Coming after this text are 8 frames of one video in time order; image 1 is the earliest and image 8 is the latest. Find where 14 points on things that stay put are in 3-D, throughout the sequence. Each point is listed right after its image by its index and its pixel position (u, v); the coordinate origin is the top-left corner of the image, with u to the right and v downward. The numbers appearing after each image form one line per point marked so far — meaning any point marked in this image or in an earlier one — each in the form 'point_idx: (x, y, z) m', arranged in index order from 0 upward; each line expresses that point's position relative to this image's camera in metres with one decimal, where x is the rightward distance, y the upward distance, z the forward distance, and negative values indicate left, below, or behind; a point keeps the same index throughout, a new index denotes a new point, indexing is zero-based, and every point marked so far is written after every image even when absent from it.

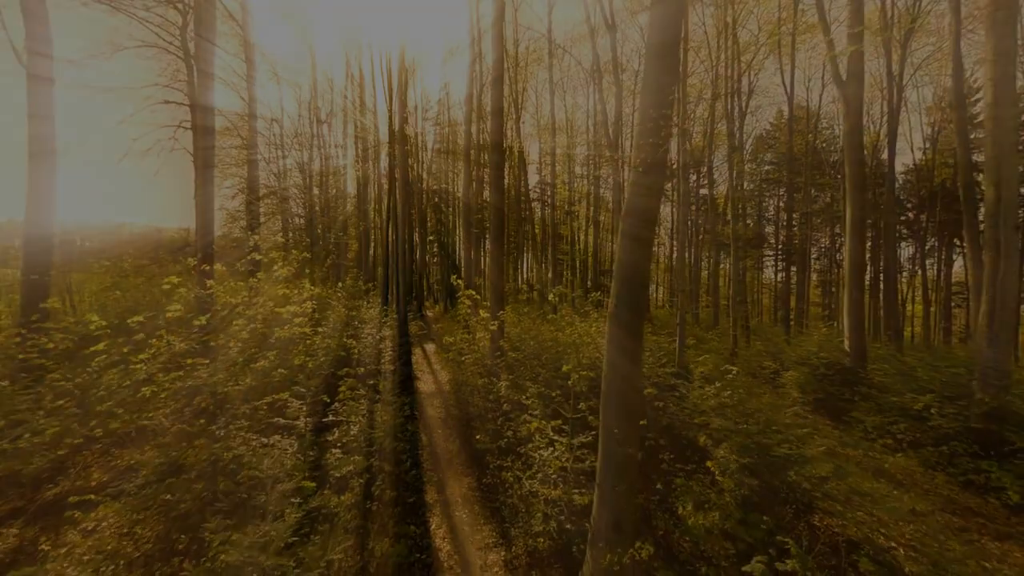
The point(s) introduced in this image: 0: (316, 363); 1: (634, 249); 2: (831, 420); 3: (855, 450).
0: (-3.0, -1.1, +6.8) m
1: (+1.1, +0.3, +3.9) m
2: (+6.1, -2.5, +8.6) m
3: (+5.4, -2.5, +7.0) m
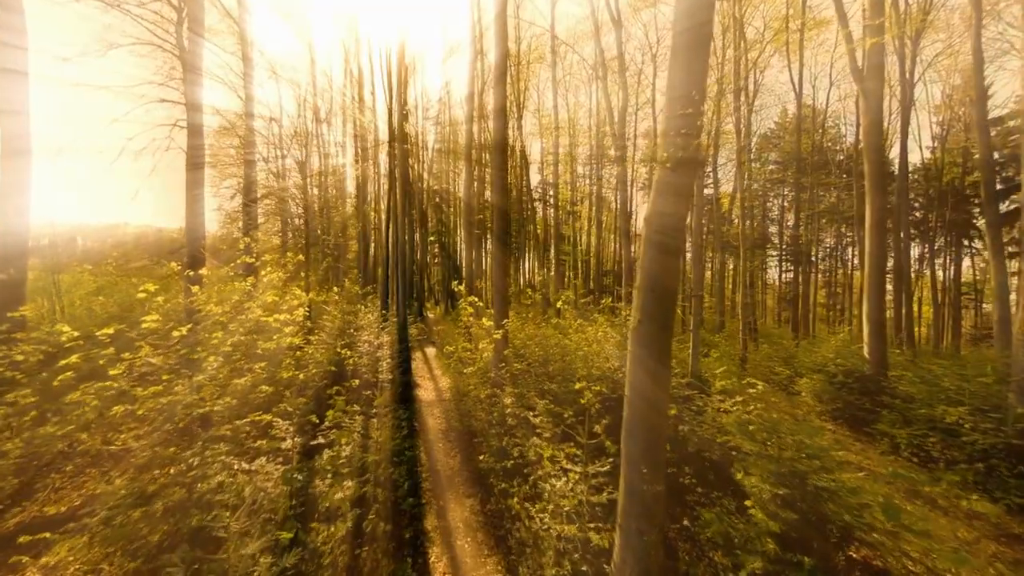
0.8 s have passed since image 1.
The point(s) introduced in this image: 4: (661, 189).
0: (-2.9, -1.2, +6.4) m
1: (+1.1, +0.2, +3.4) m
2: (+6.2, -2.6, +8.2) m
3: (+5.4, -2.6, +6.5) m
4: (+1.2, +0.8, +3.5) m
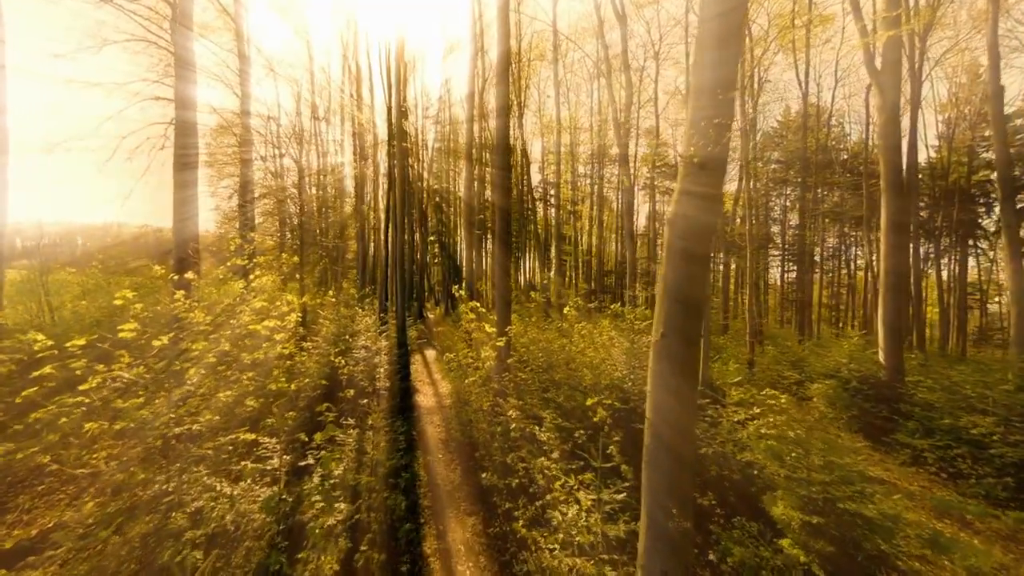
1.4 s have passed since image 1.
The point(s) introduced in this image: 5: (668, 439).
0: (-2.9, -1.3, +6.0) m
1: (+1.2, +0.1, +3.1) m
2: (+6.3, -2.7, +7.8) m
3: (+5.5, -2.7, +6.2) m
4: (+1.2, +0.7, +3.1) m
5: (+1.1, -1.0, +3.1) m
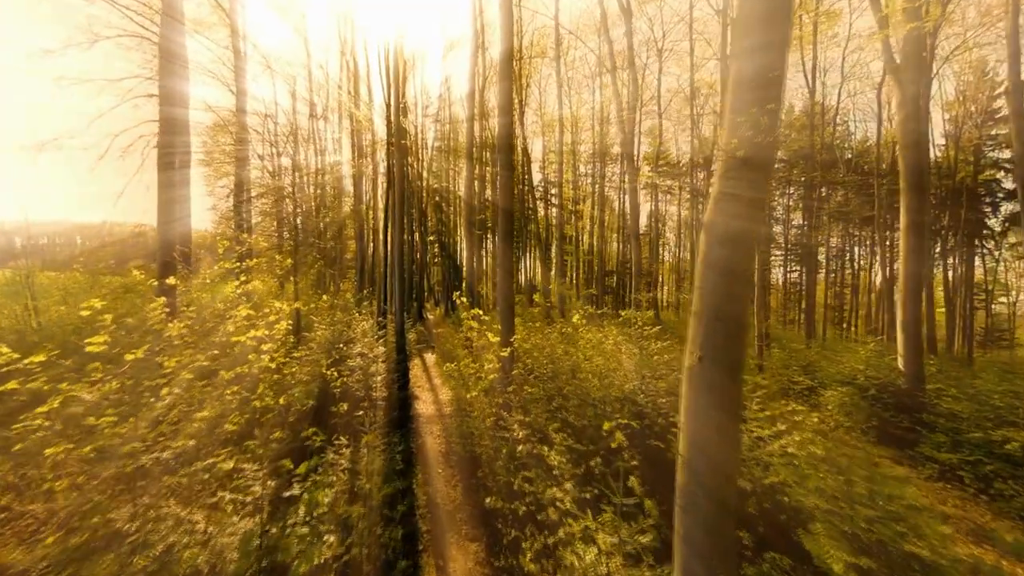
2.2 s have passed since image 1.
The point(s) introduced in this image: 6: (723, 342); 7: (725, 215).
0: (-2.8, -1.4, +5.6) m
1: (+1.3, 0.0, +2.6) m
2: (+6.3, -2.8, +7.4) m
3: (+5.6, -2.8, +5.7) m
4: (+1.3, +0.6, +2.7) m
5: (+1.1, -1.1, +2.6) m
6: (+1.2, -0.3, +2.6) m
7: (+1.3, +0.4, +2.7) m
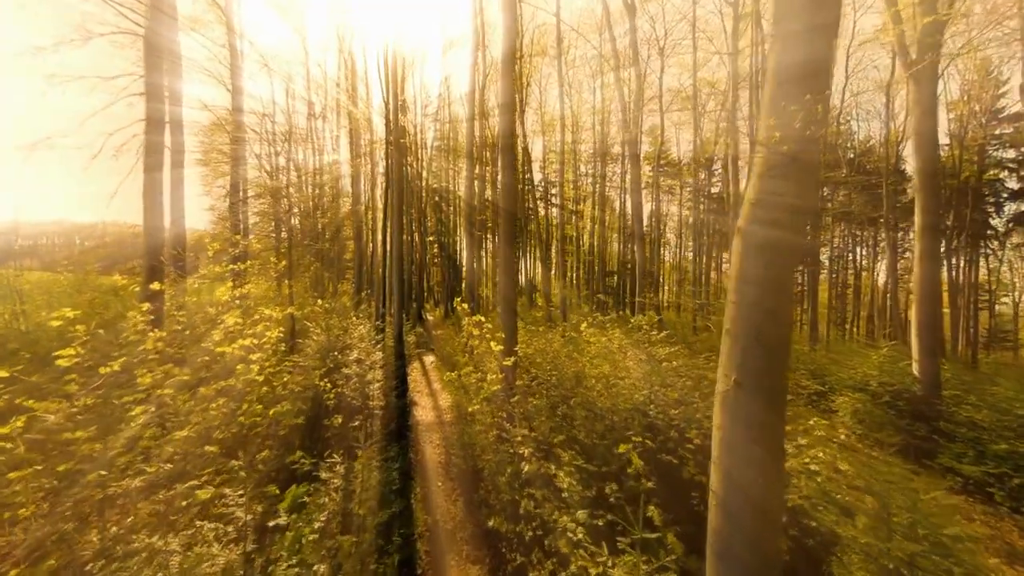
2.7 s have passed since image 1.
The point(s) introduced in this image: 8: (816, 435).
0: (-2.7, -1.5, +5.2) m
1: (+1.3, 0.0, +2.3) m
2: (+6.4, -2.8, +7.0) m
3: (+5.6, -2.9, +5.4) m
4: (+1.3, +0.5, +2.4) m
5: (+1.2, -1.2, +2.3) m
6: (+1.3, -0.4, +2.3) m
7: (+1.3, +0.4, +2.3) m
8: (+4.0, -1.9, +6.0) m
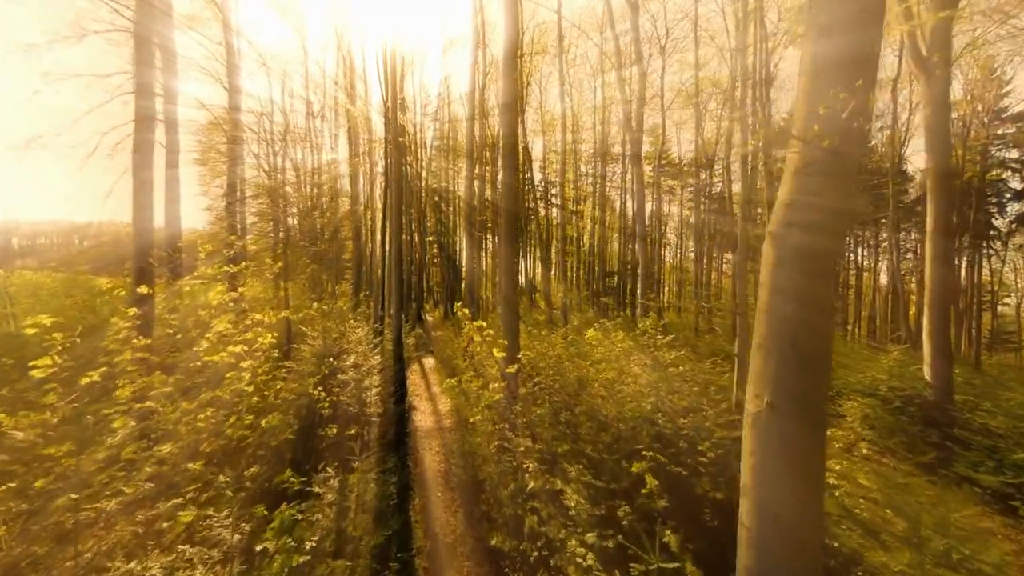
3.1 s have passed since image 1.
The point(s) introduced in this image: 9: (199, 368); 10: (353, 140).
0: (-2.7, -1.5, +5.0) m
1: (+1.3, -0.1, +2.1) m
2: (+6.4, -2.9, +6.8) m
3: (+5.6, -2.9, +5.2) m
4: (+1.4, +0.5, +2.1) m
5: (+1.2, -1.2, +2.1) m
6: (+1.3, -0.4, +2.1) m
7: (+1.4, +0.3, +2.1) m
8: (+4.1, -1.9, +5.7) m
9: (-3.5, -0.9, +5.1) m
10: (-6.3, +5.8, +17.7) m
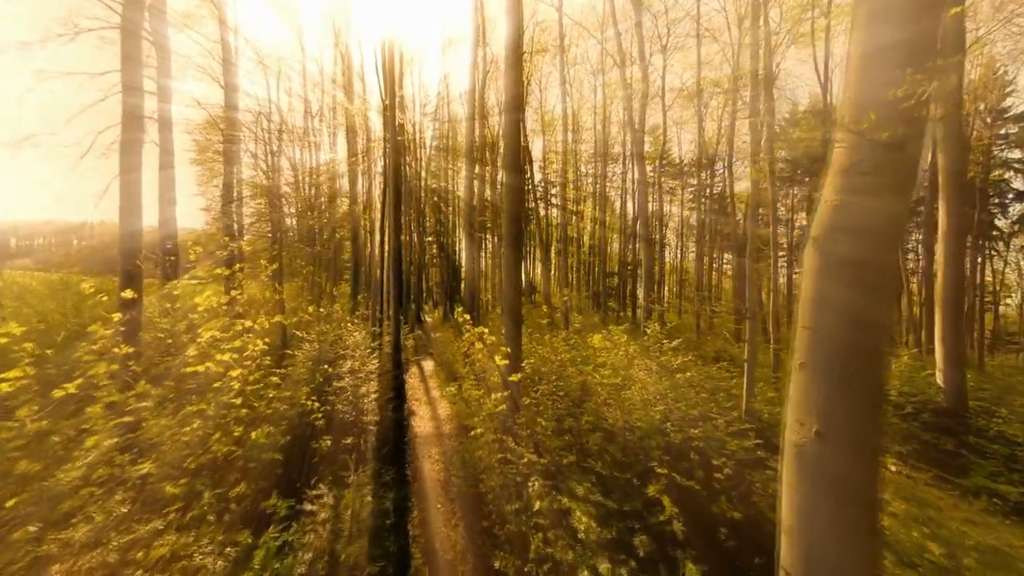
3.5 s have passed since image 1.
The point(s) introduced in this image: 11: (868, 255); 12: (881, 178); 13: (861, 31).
0: (-2.7, -1.6, +4.7) m
1: (+1.4, -0.1, +1.8) m
2: (+6.5, -2.9, +6.6) m
3: (+5.7, -3.0, +4.9) m
4: (+1.4, +0.4, +1.9) m
5: (+1.3, -1.3, +1.8) m
6: (+1.4, -0.5, +1.8) m
7: (+1.4, +0.3, +1.9) m
8: (+4.1, -2.0, +5.5) m
9: (-3.5, -0.9, +4.9) m
10: (-6.2, +5.7, +17.4) m
11: (+1.5, +0.1, +1.8) m
12: (+1.5, +0.5, +1.8) m
13: (+1.5, +1.1, +1.9) m
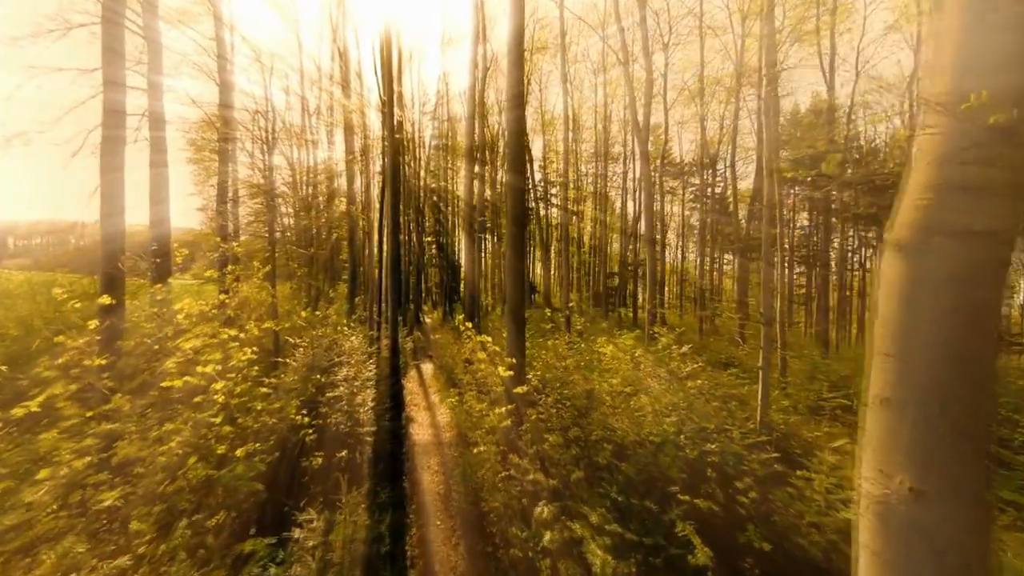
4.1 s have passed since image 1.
0: (-2.6, -1.6, +4.4) m
1: (+1.4, -0.2, +1.5) m
2: (+6.5, -3.0, +6.2) m
3: (+5.7, -3.0, +4.6) m
4: (+1.5, +0.4, +1.5) m
5: (+1.3, -1.4, +1.5) m
6: (+1.4, -0.6, +1.5) m
7: (+1.5, +0.2, +1.5) m
8: (+4.1, -2.1, +5.2) m
9: (-3.4, -1.0, +4.5) m
10: (-6.2, +5.7, +17.1) m
11: (+1.5, +0.1, +1.5) m
12: (+1.5, +0.4, +1.5) m
13: (+1.5, +1.1, +1.6) m
